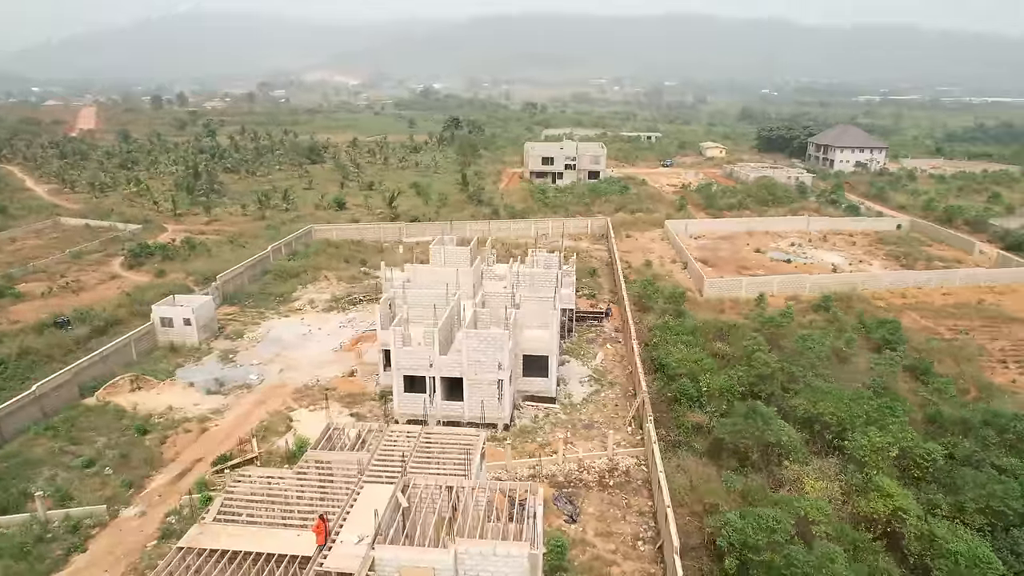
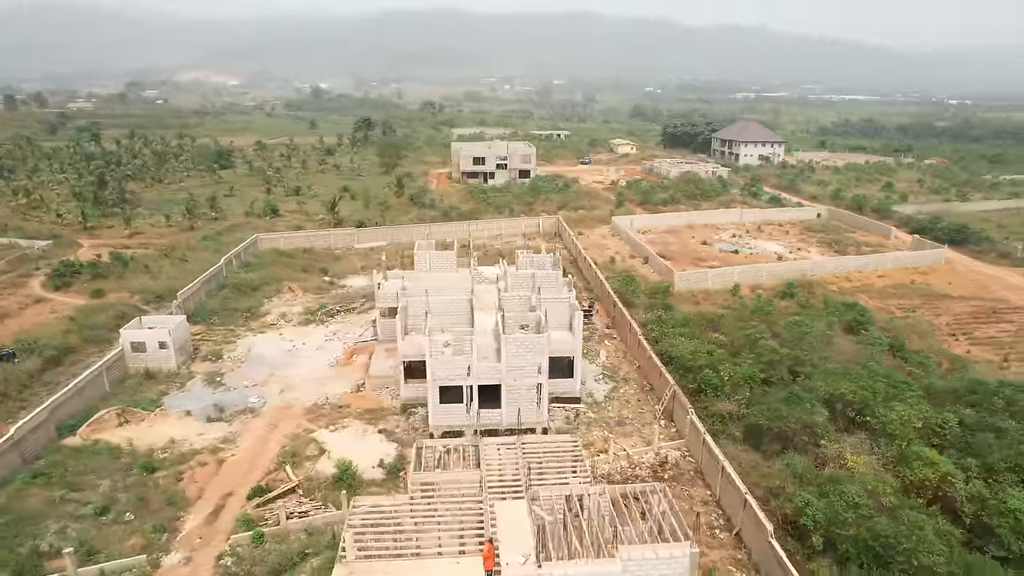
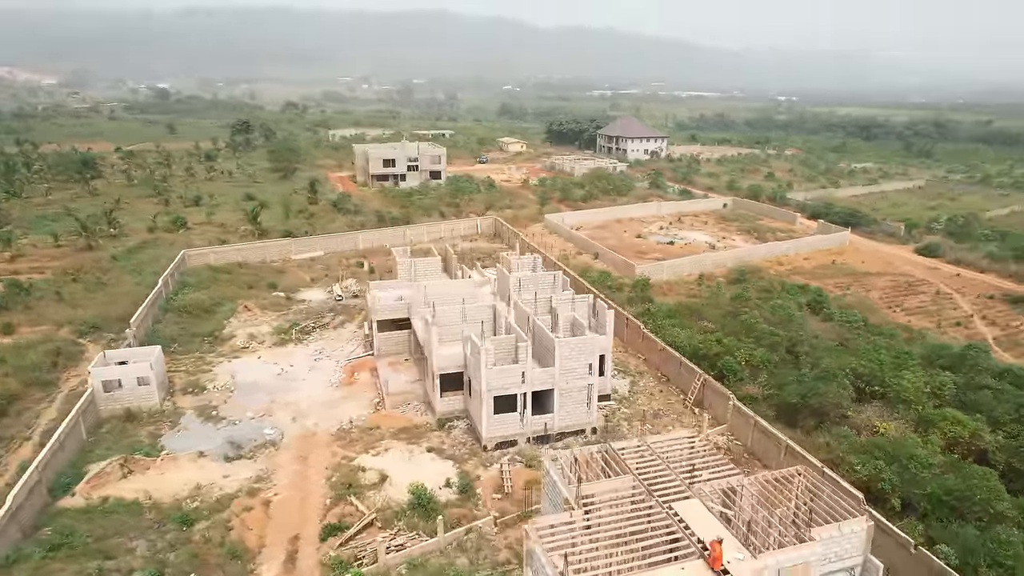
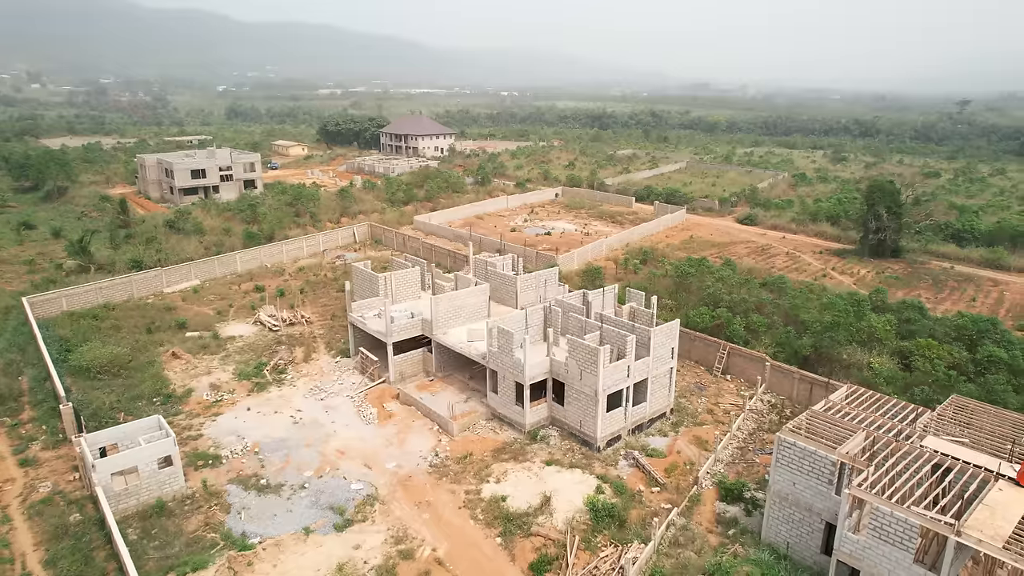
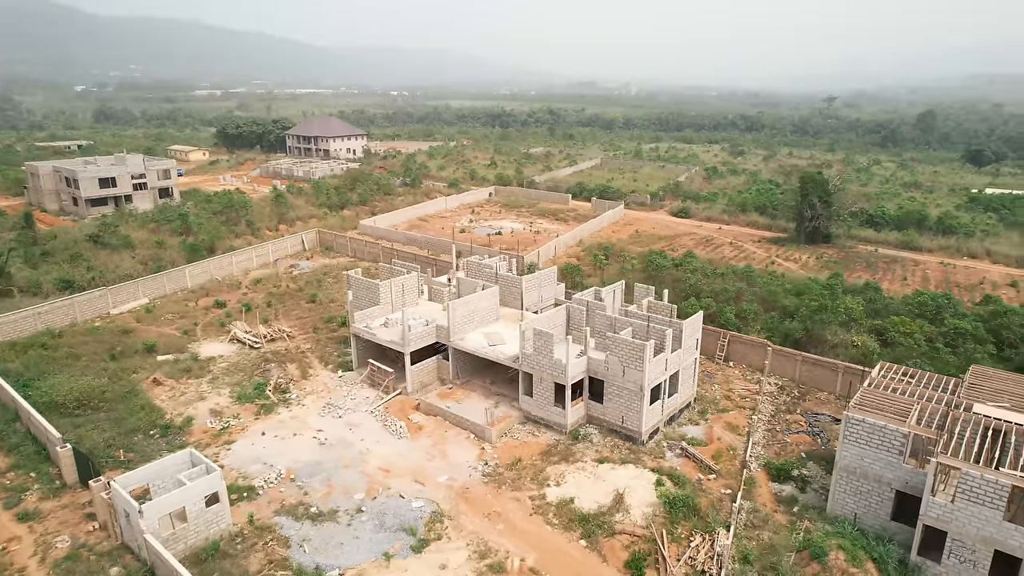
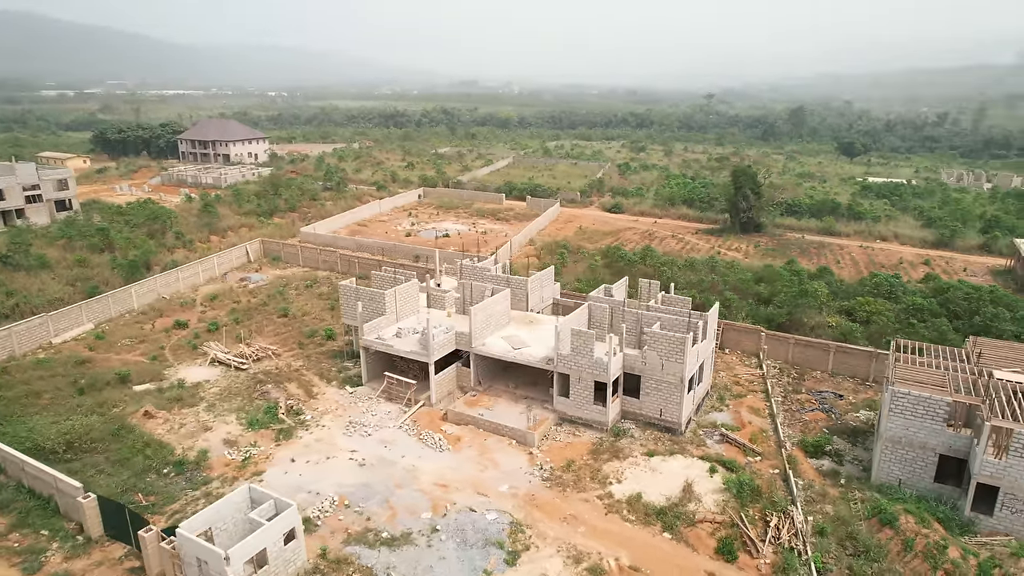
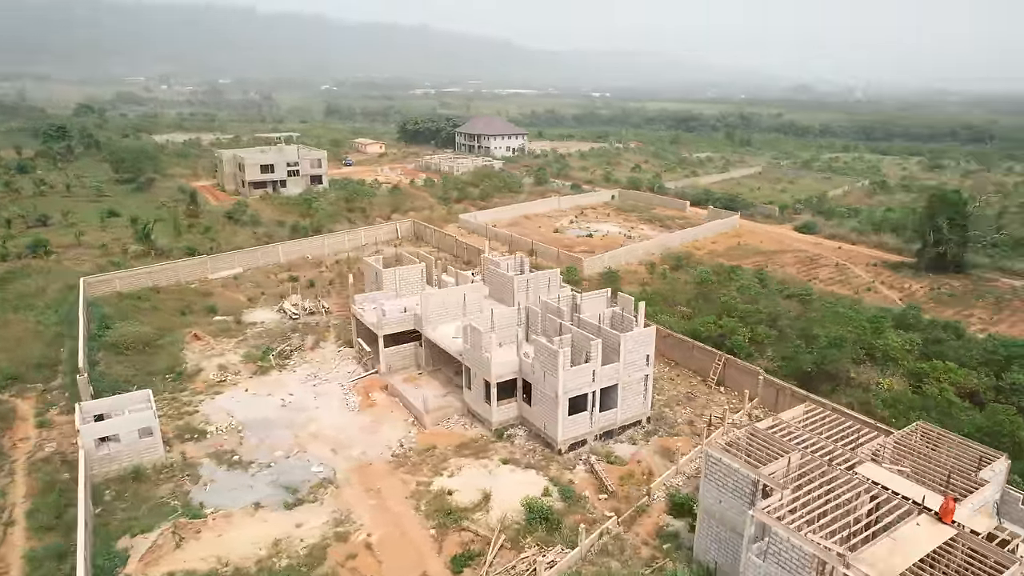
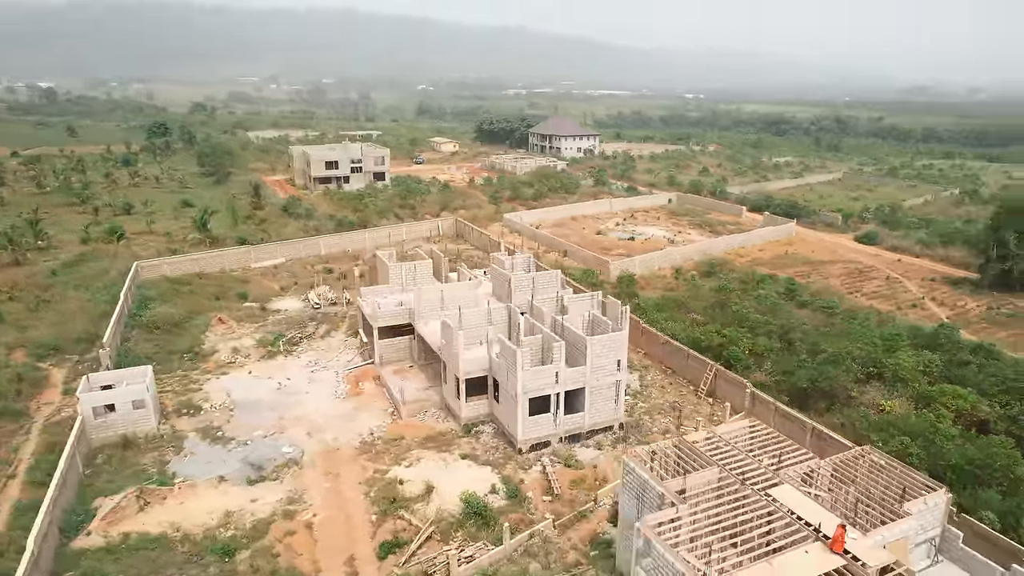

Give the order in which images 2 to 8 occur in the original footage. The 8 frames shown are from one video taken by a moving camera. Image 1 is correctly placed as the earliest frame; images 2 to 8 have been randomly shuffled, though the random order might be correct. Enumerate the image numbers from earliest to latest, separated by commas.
2, 3, 8, 7, 4, 5, 6
